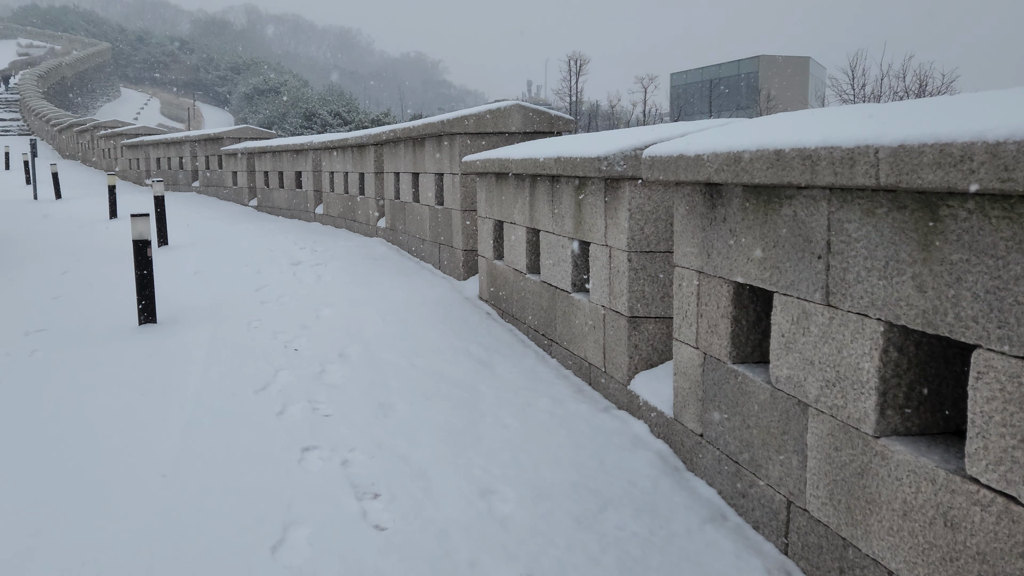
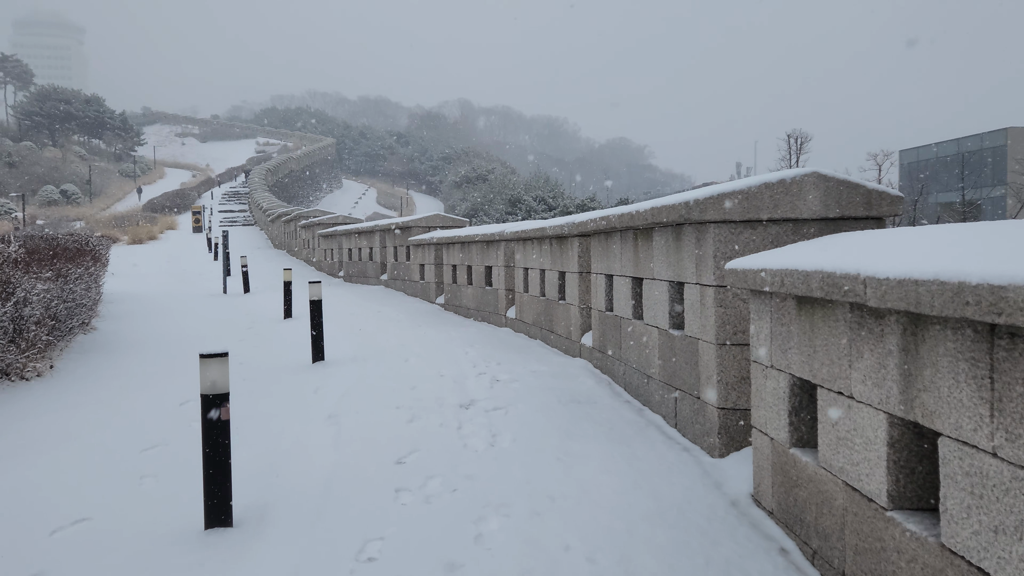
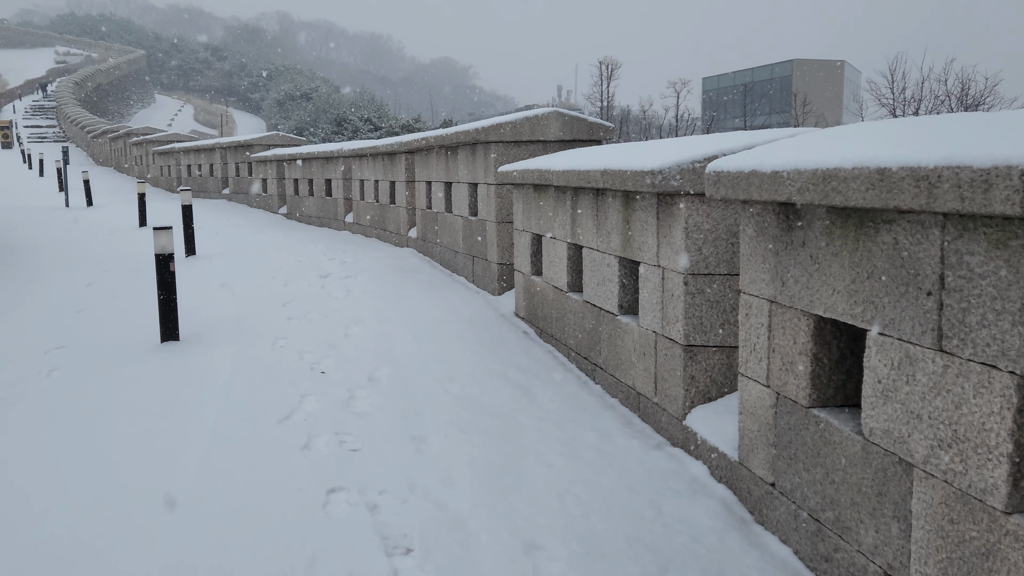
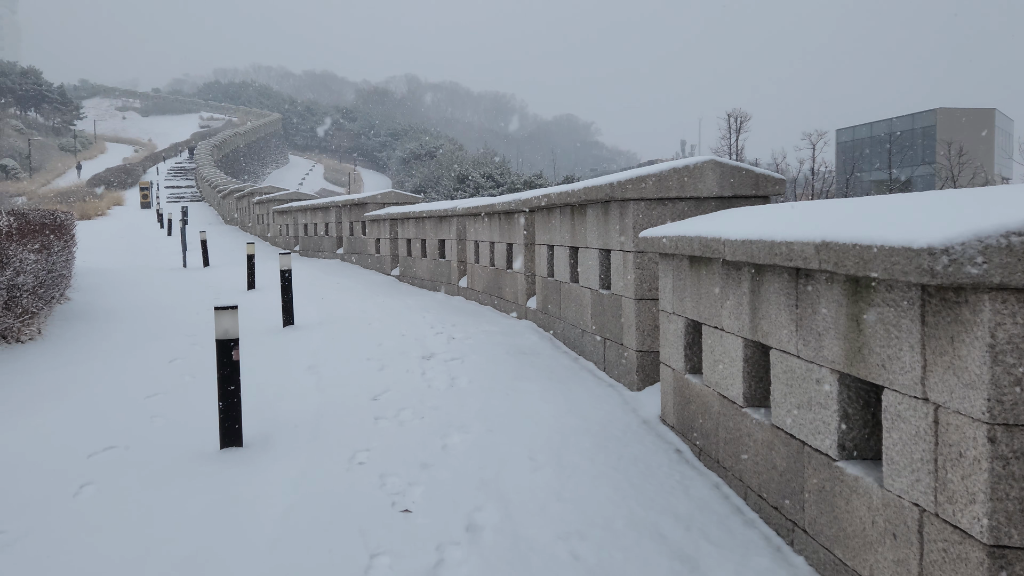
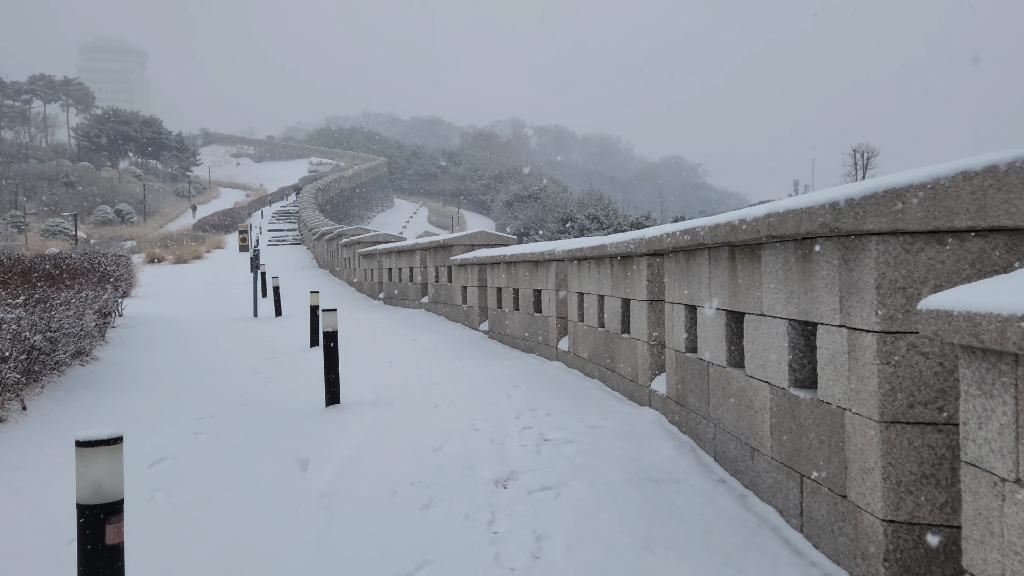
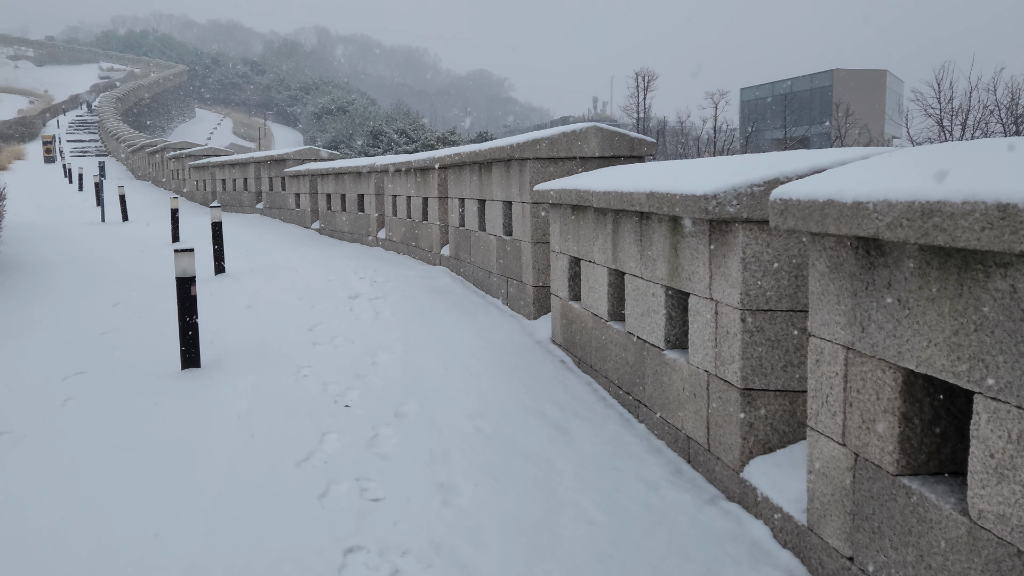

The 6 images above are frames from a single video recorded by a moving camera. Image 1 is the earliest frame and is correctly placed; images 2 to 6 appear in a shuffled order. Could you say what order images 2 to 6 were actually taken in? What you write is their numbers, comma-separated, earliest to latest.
3, 6, 4, 2, 5
